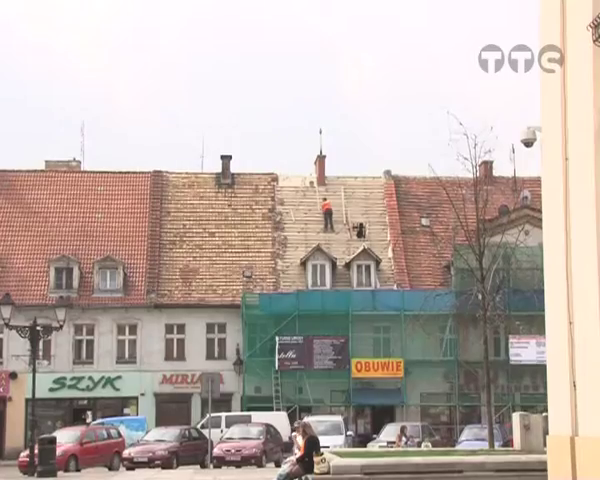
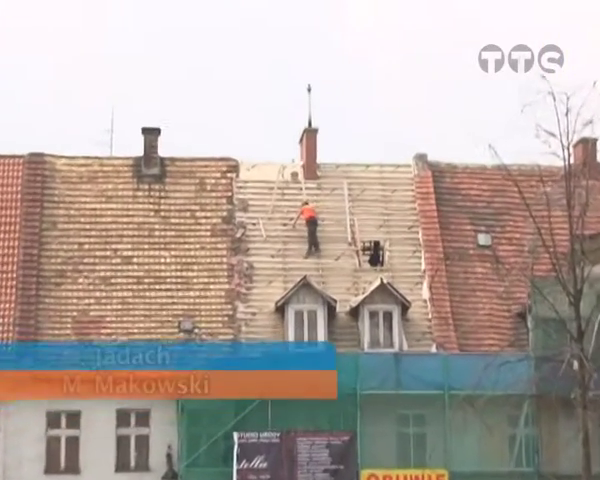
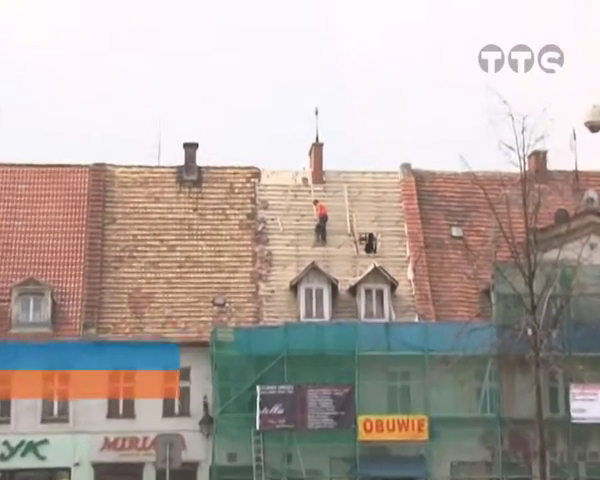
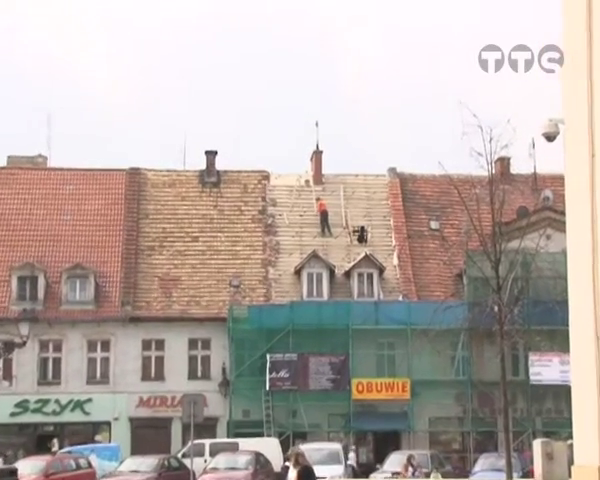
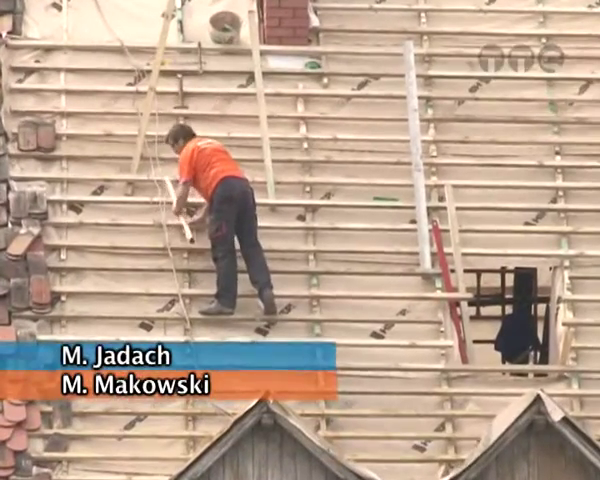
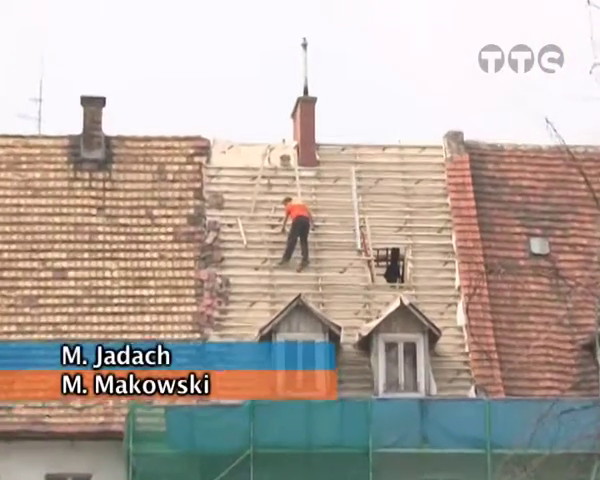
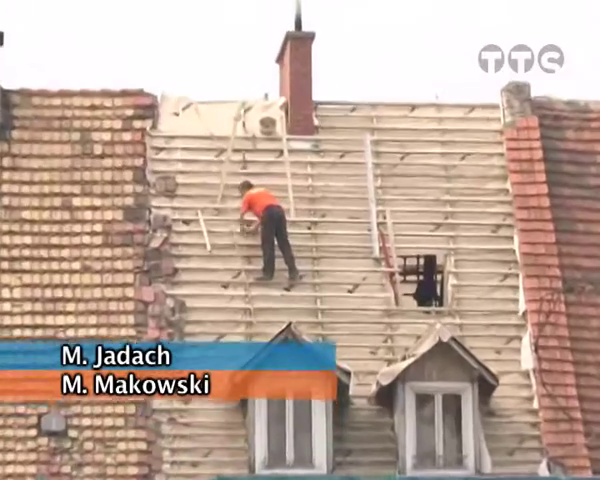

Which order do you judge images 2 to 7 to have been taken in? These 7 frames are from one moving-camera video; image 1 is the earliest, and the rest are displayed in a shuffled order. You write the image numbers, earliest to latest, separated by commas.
4, 3, 2, 6, 7, 5
